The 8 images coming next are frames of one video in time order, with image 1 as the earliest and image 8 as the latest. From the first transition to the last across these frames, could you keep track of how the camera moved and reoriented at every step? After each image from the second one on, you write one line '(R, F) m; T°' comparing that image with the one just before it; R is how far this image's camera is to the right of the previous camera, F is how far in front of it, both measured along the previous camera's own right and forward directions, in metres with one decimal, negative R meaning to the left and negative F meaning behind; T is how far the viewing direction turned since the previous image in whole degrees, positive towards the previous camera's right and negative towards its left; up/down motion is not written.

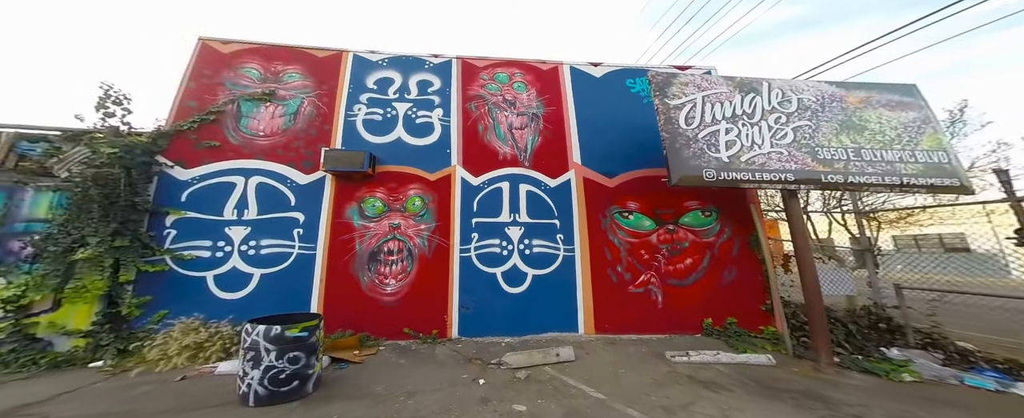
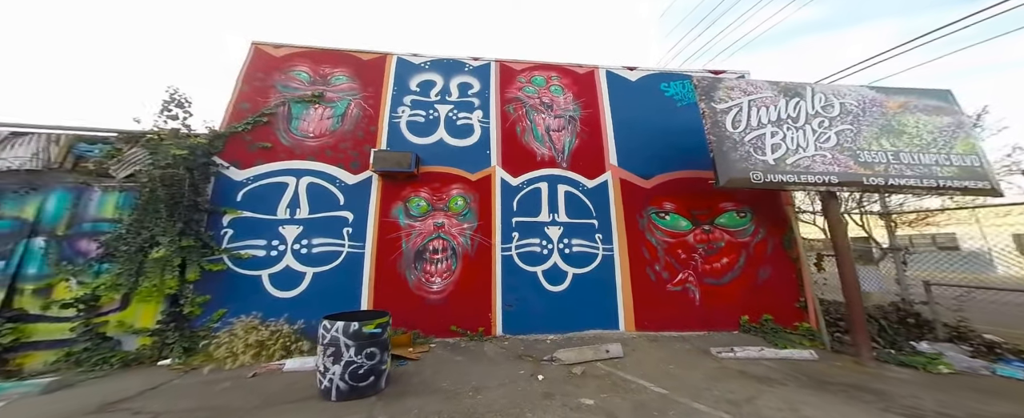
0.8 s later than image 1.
(-0.8, -0.1) m; 0°
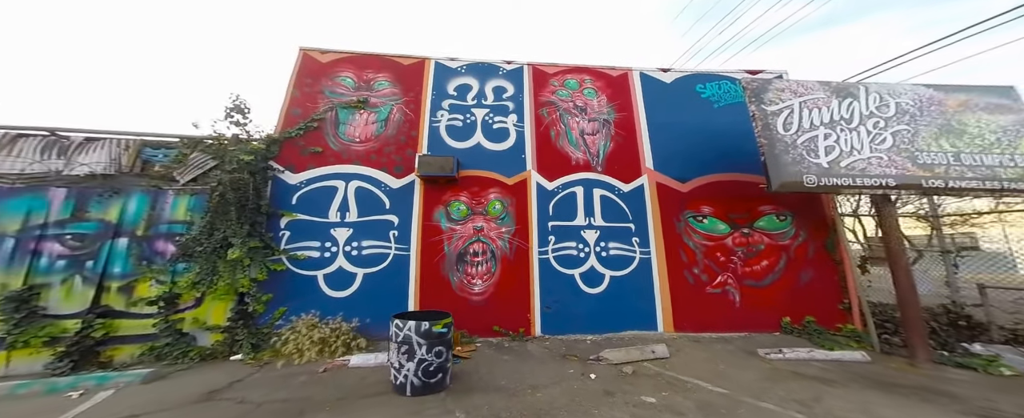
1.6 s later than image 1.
(-0.7, -0.1) m; -1°
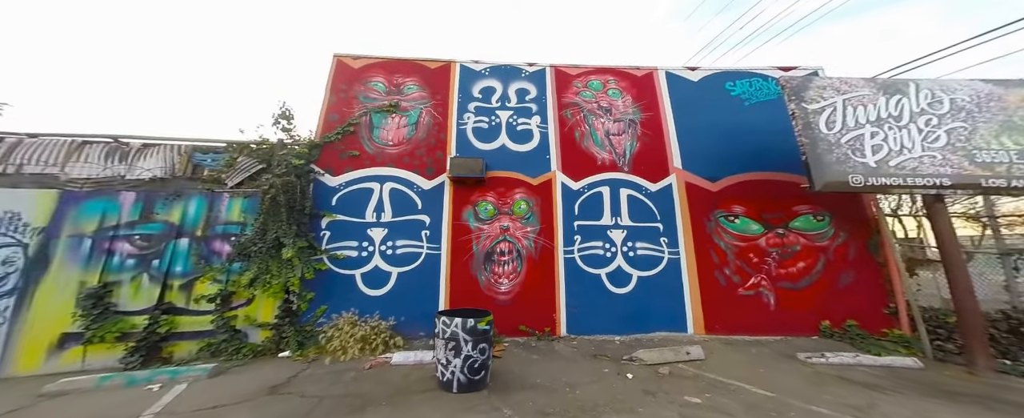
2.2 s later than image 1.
(-0.4, -0.1) m; -2°
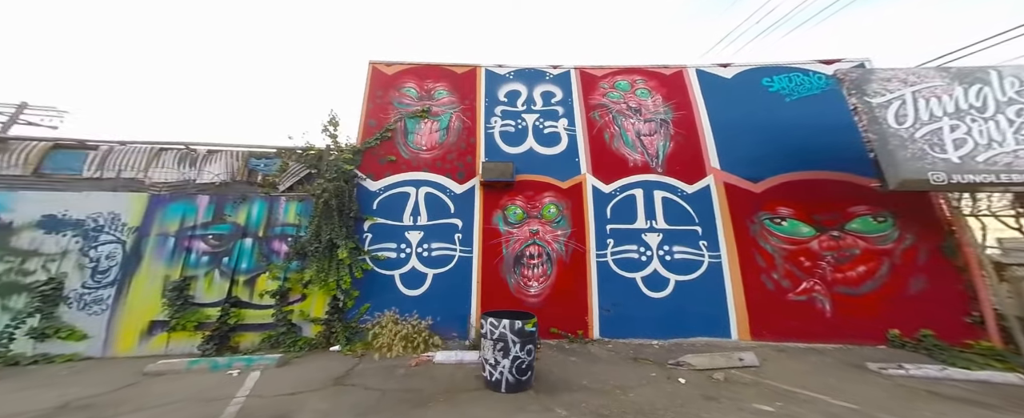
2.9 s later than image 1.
(-0.4, 0.0) m; -3°
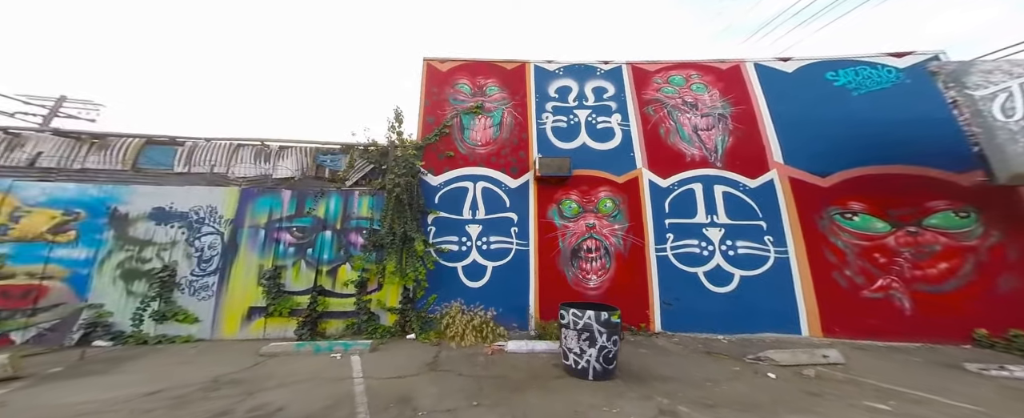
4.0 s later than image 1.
(-1.1, -0.1) m; -2°
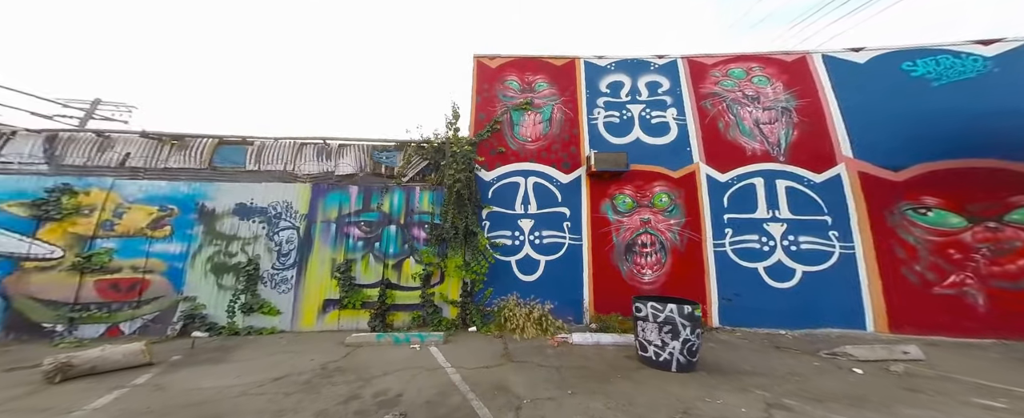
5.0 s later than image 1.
(-1.1, -0.1) m; -2°
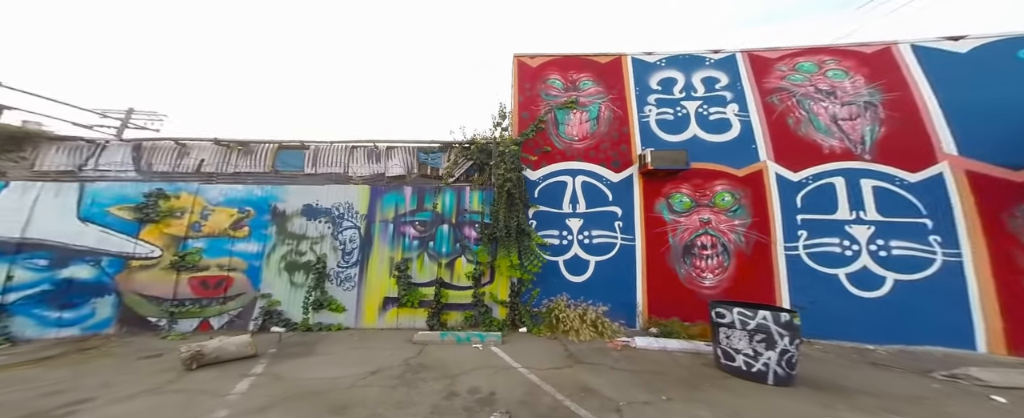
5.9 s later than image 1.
(-0.7, 0.0) m; -4°
